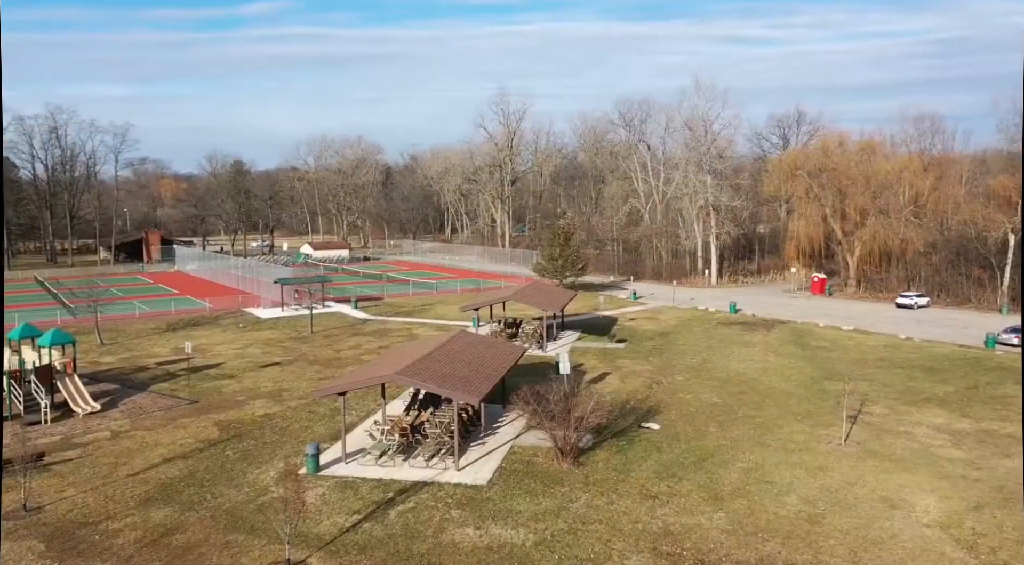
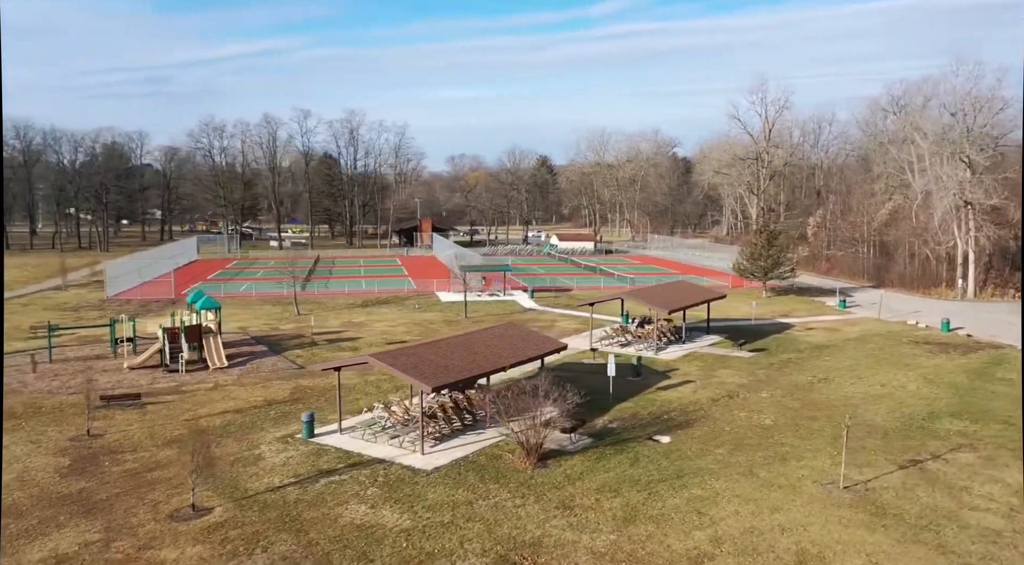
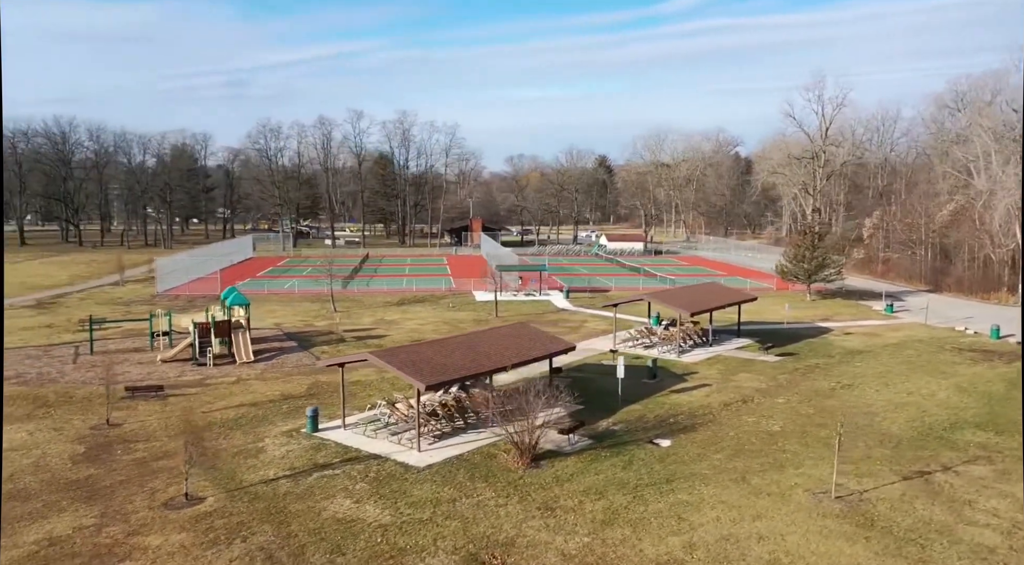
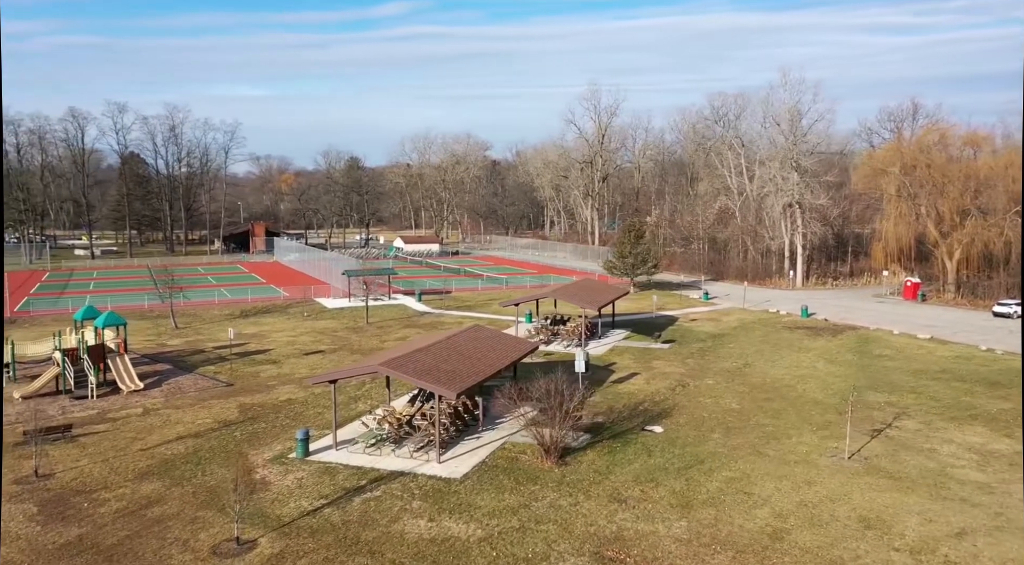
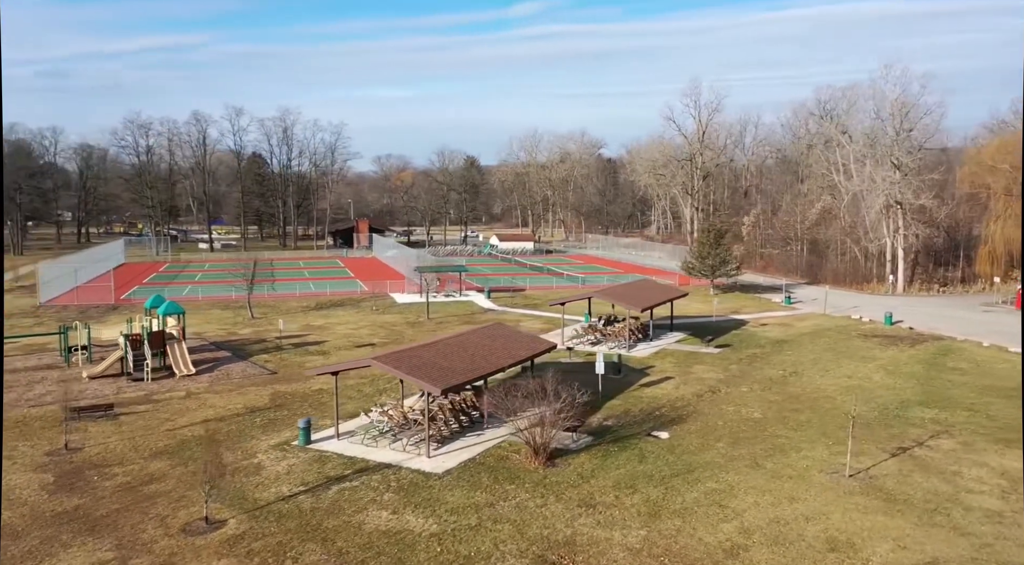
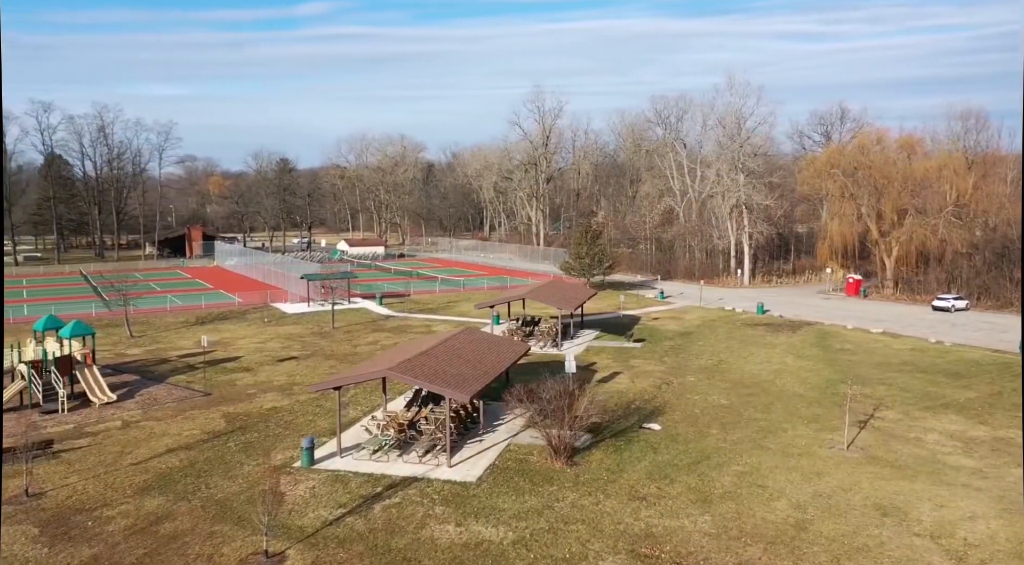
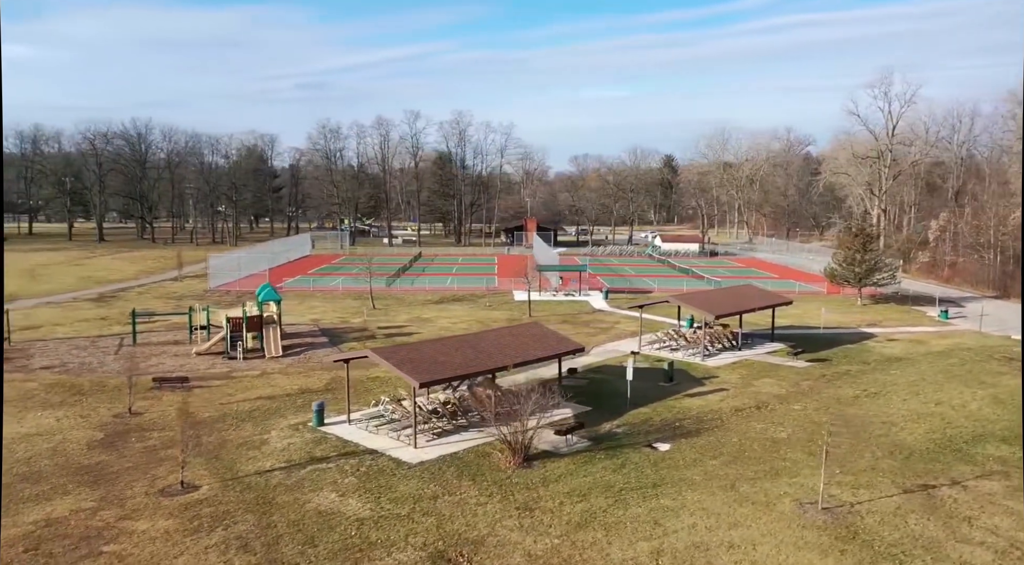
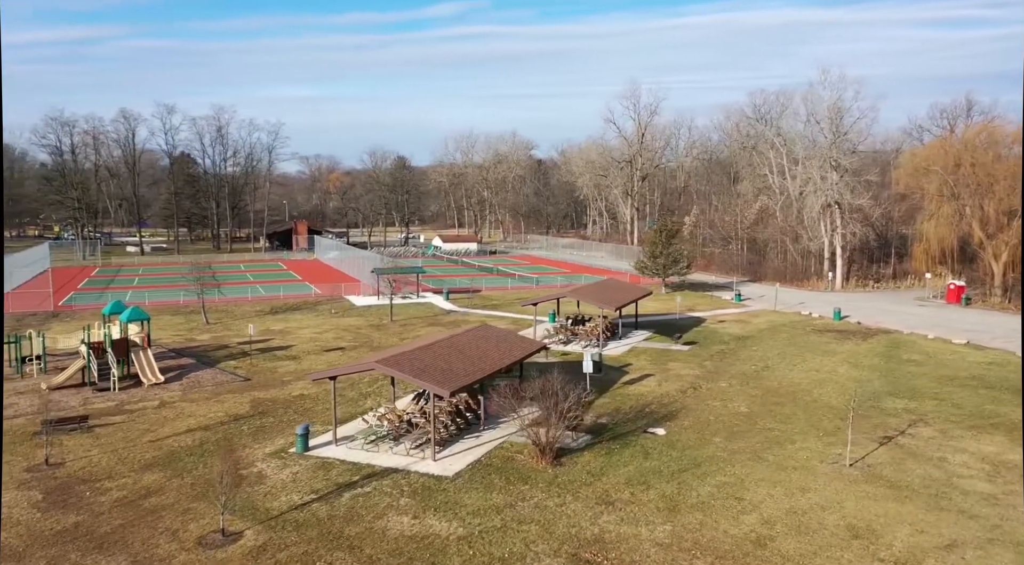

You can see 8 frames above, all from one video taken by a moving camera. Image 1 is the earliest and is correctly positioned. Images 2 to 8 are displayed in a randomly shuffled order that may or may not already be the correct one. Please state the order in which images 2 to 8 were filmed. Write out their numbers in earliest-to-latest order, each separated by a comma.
6, 4, 8, 5, 2, 3, 7
